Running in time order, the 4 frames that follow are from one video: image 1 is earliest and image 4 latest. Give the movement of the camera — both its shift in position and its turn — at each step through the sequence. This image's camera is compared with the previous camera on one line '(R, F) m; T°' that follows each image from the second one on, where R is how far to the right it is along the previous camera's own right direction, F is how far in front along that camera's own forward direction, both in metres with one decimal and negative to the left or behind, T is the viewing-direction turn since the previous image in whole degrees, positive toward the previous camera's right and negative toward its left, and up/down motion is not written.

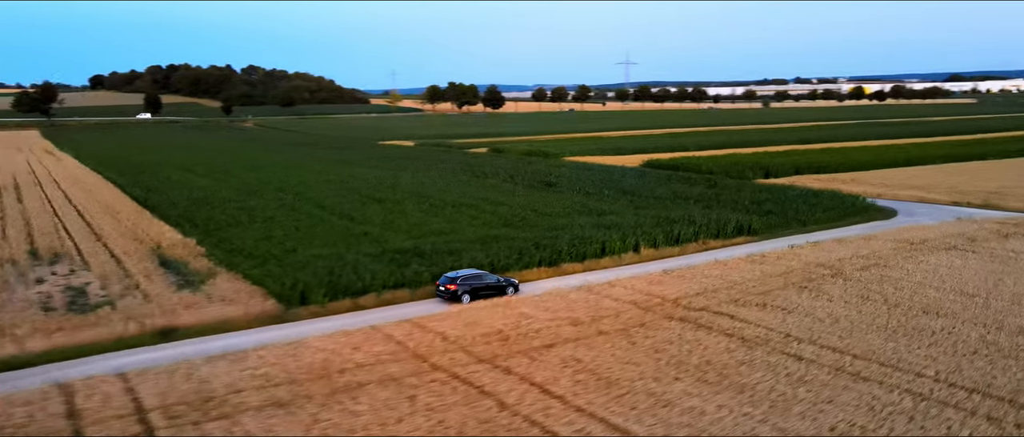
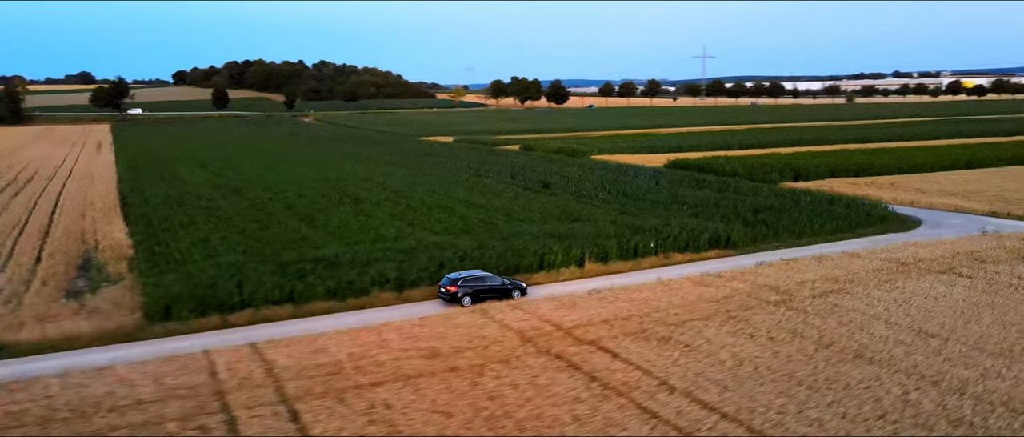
(+4.4, +2.6) m; -6°
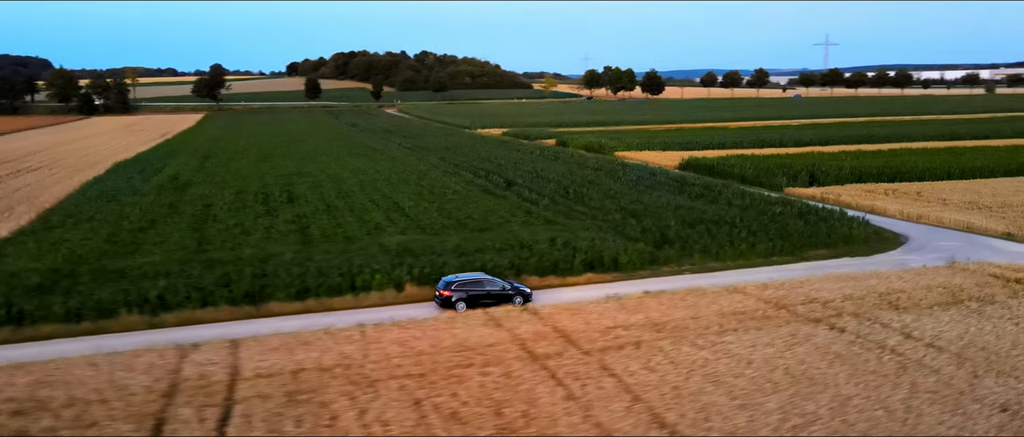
(+7.8, +4.2) m; -9°
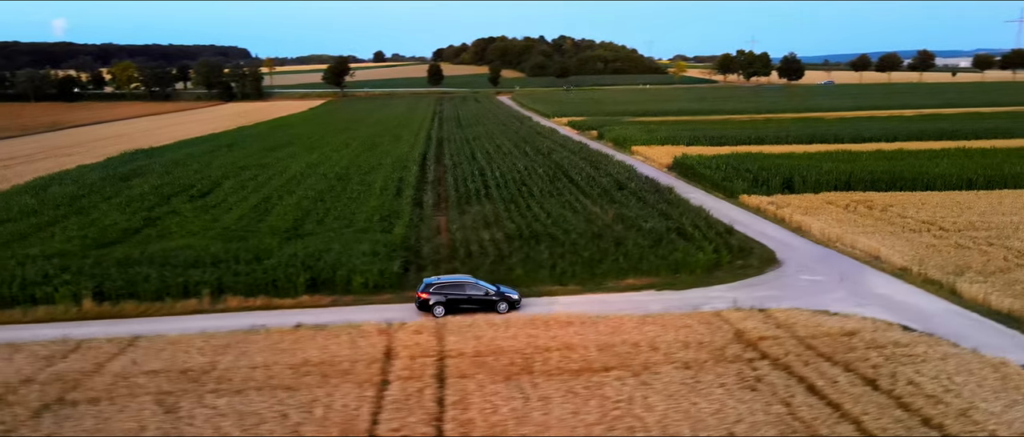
(+10.8, +4.1) m; -12°
